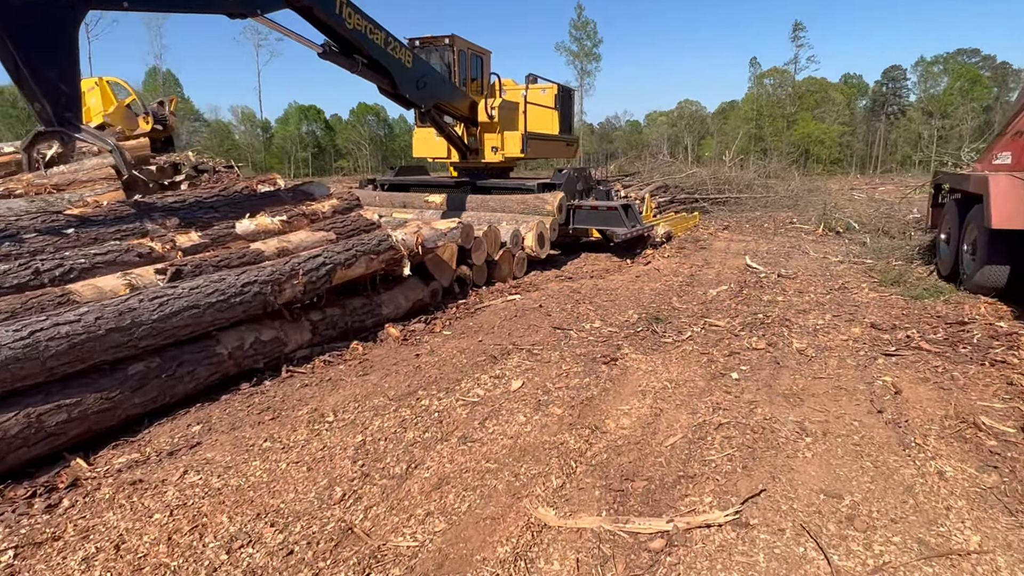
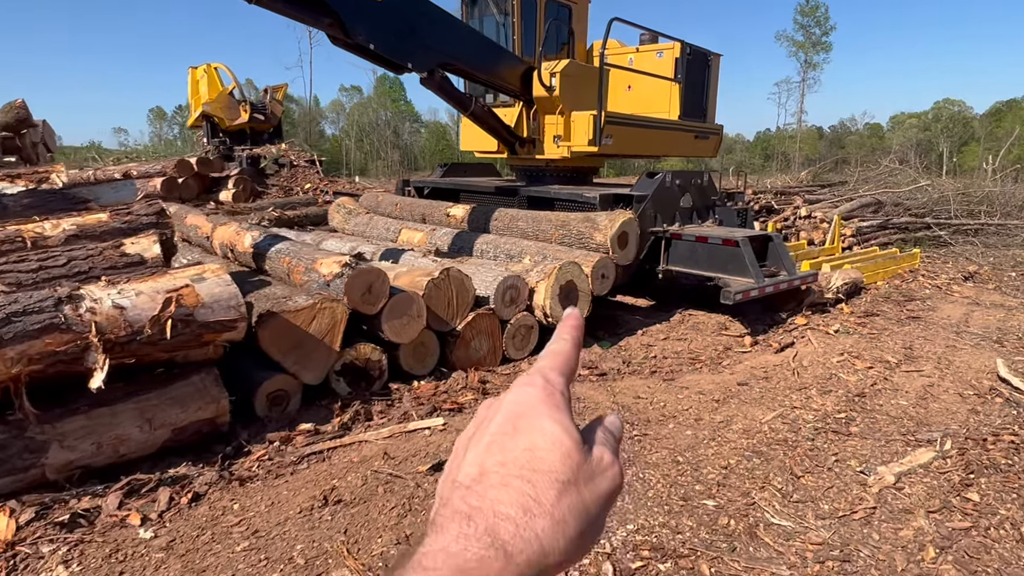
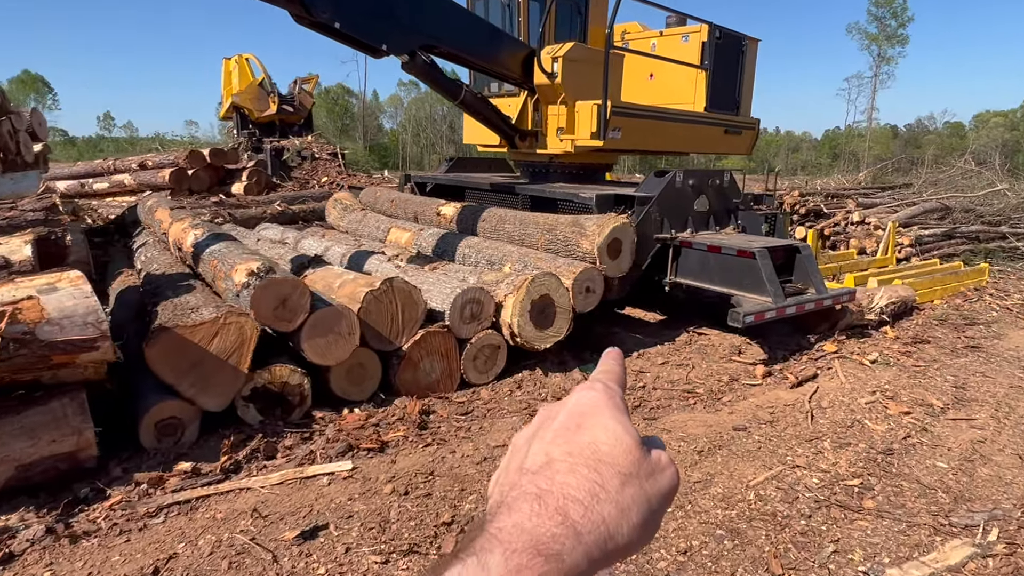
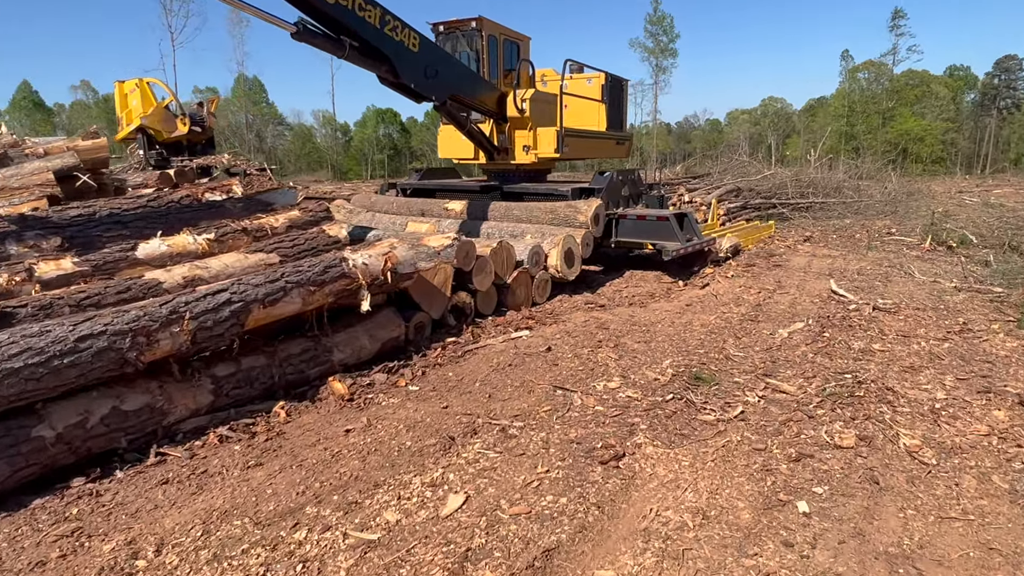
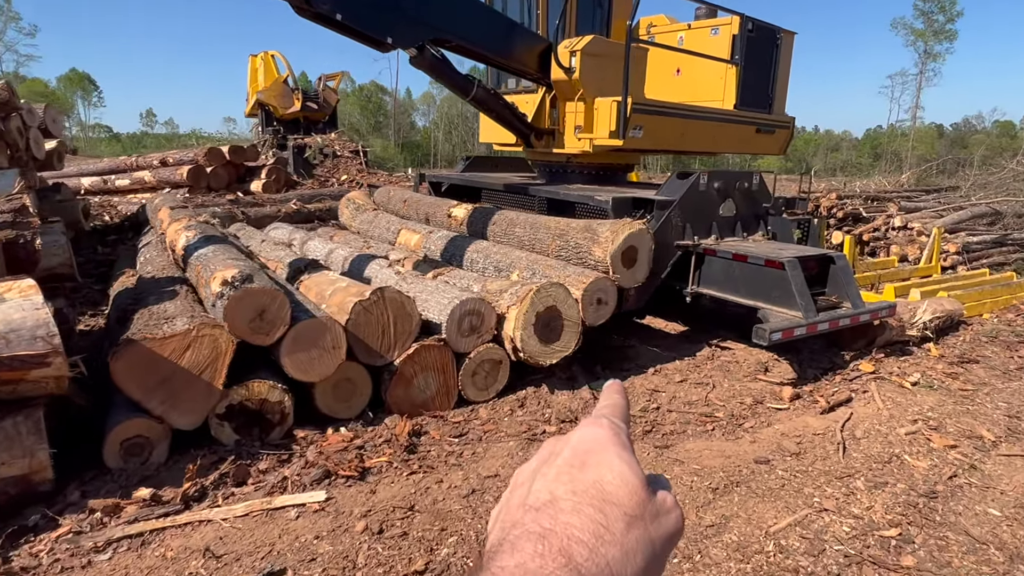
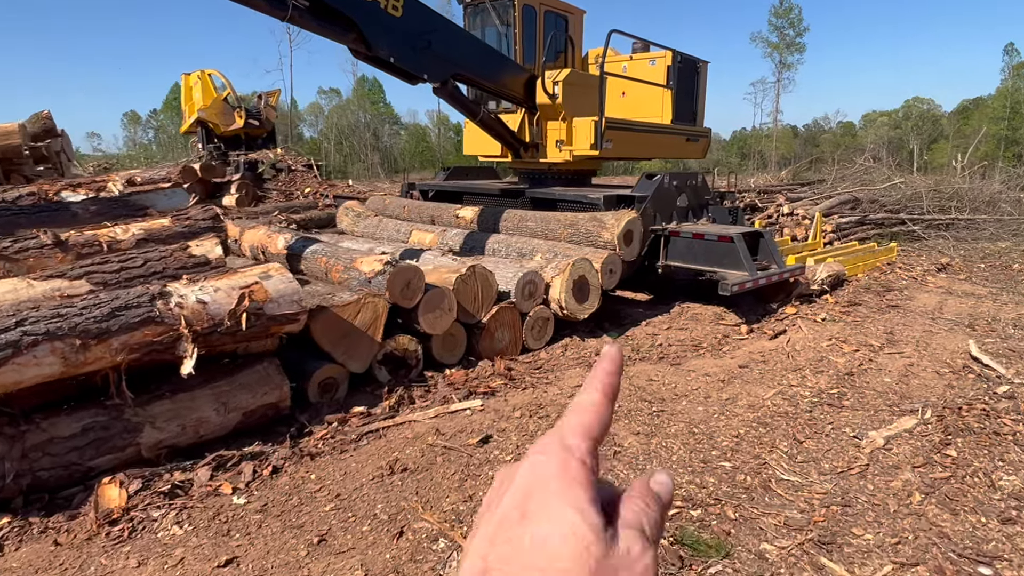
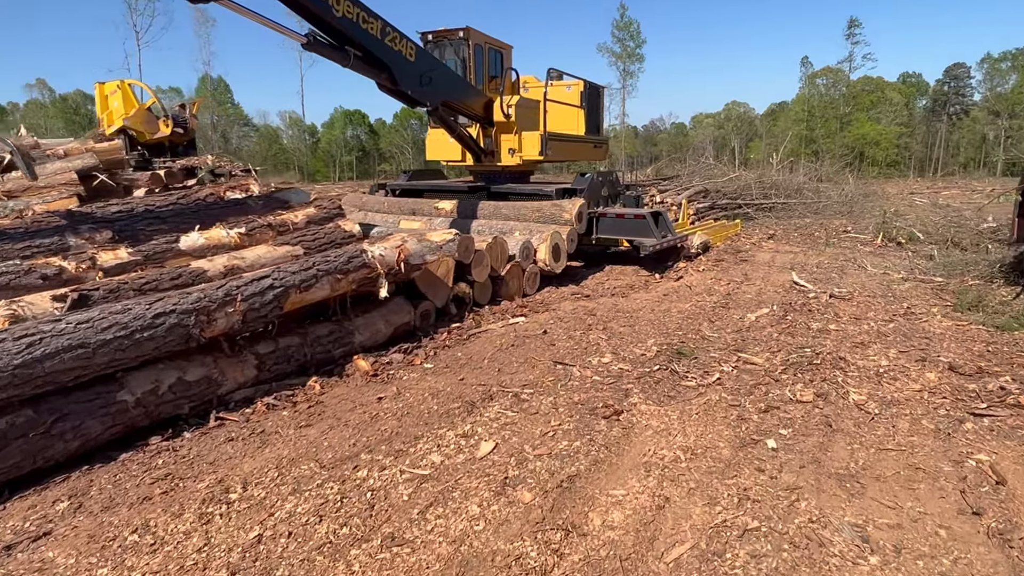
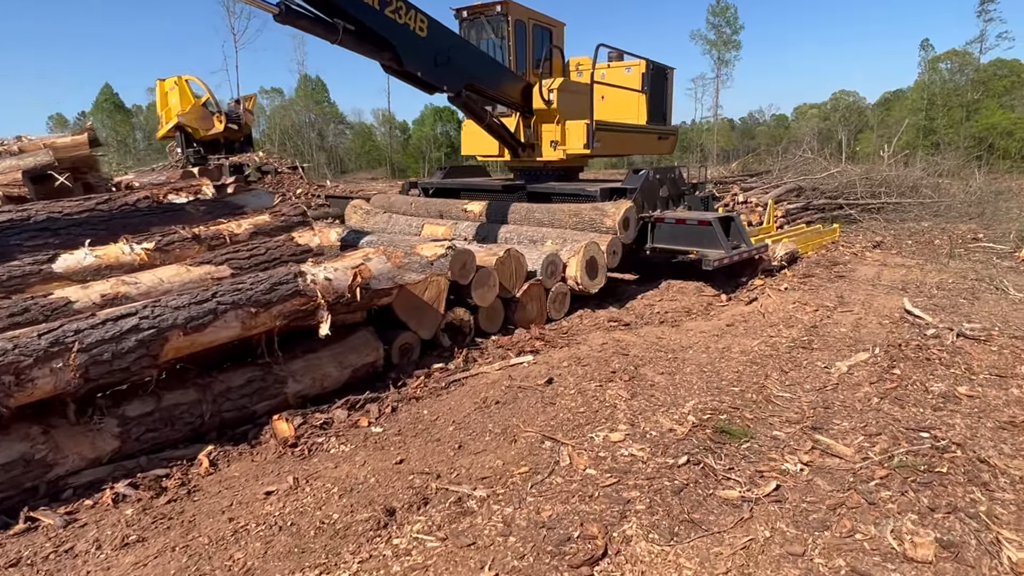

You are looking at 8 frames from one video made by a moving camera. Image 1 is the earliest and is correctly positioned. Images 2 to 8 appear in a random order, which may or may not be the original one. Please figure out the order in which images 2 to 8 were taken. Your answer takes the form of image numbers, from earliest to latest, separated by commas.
7, 4, 8, 6, 2, 3, 5
